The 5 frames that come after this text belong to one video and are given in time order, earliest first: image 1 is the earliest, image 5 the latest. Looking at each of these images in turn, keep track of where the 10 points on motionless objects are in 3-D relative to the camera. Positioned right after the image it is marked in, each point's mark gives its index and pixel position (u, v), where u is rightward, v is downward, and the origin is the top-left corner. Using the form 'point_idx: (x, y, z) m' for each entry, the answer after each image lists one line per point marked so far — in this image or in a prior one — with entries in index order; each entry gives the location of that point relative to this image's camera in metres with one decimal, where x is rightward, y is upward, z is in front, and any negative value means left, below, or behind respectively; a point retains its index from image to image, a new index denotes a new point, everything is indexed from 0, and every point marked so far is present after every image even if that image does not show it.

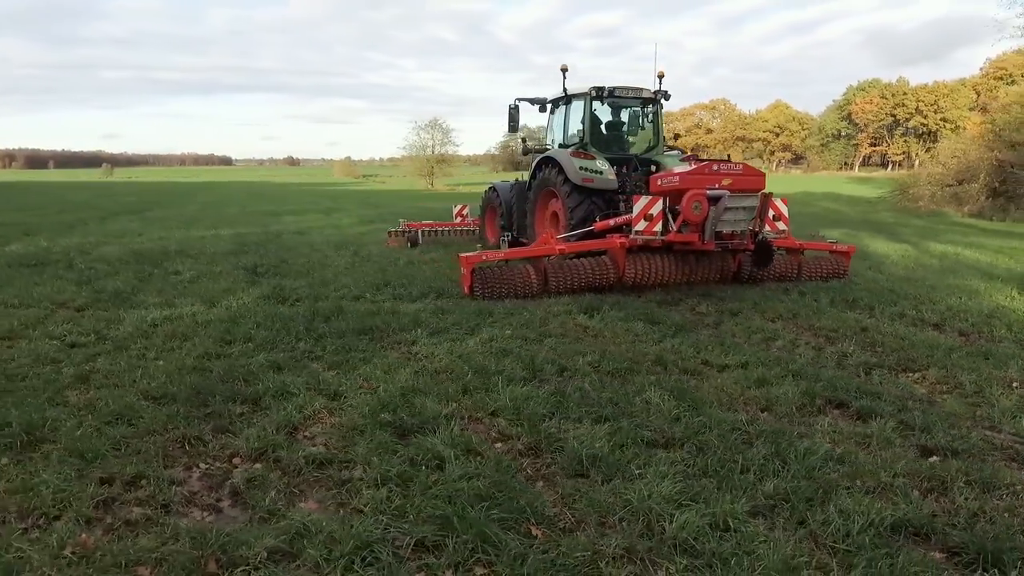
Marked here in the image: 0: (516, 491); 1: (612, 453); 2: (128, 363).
0: (0.0, -0.9, +2.6) m
1: (+0.5, -0.8, +3.0) m
2: (-2.8, -0.6, +4.5) m
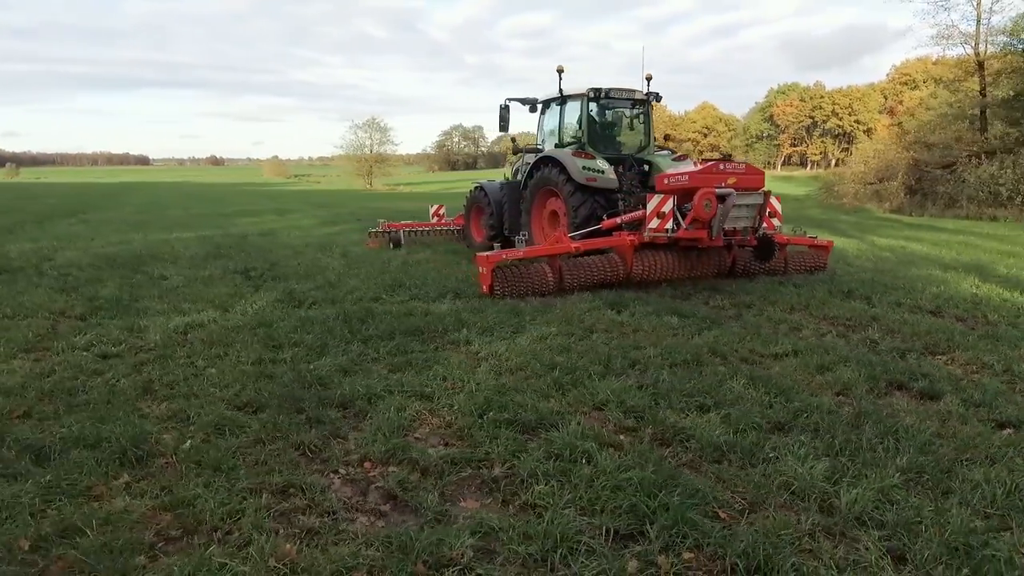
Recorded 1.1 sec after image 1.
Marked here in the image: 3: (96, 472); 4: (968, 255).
0: (+0.7, -0.8, +2.7) m
1: (+1.2, -0.8, +3.1) m
2: (-2.3, -0.6, +4.3) m
3: (-1.9, -0.8, +2.8) m
4: (+9.2, +0.7, +12.7) m
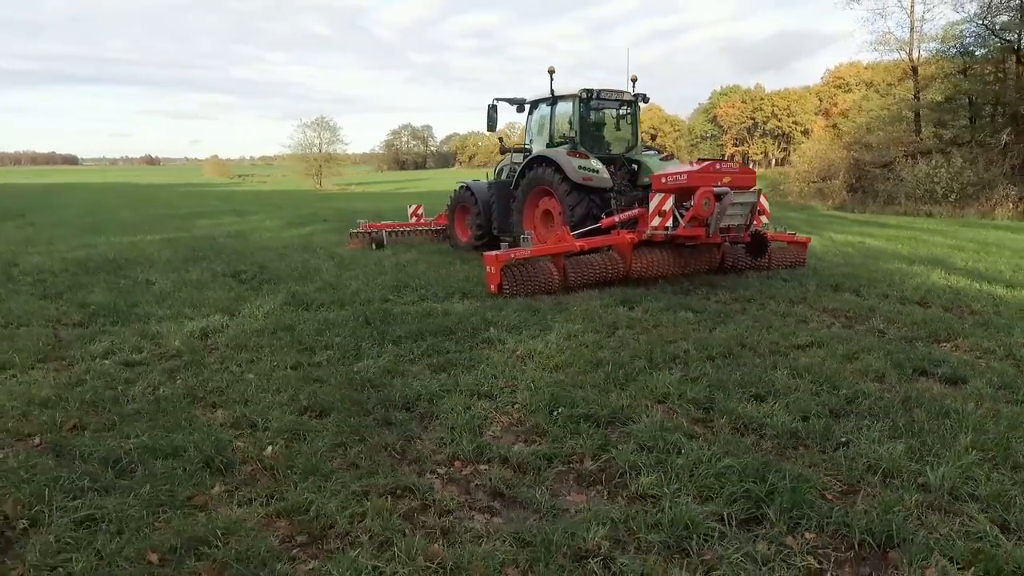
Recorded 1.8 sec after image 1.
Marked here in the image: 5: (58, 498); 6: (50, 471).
0: (+1.2, -0.8, +2.8) m
1: (+1.6, -0.7, +3.3) m
2: (-1.9, -0.6, +4.2) m
3: (-1.4, -0.9, +2.8) m
4: (+8.7, +0.9, +13.5) m
5: (-1.8, -0.9, +2.6) m
6: (-2.0, -0.8, +2.8) m
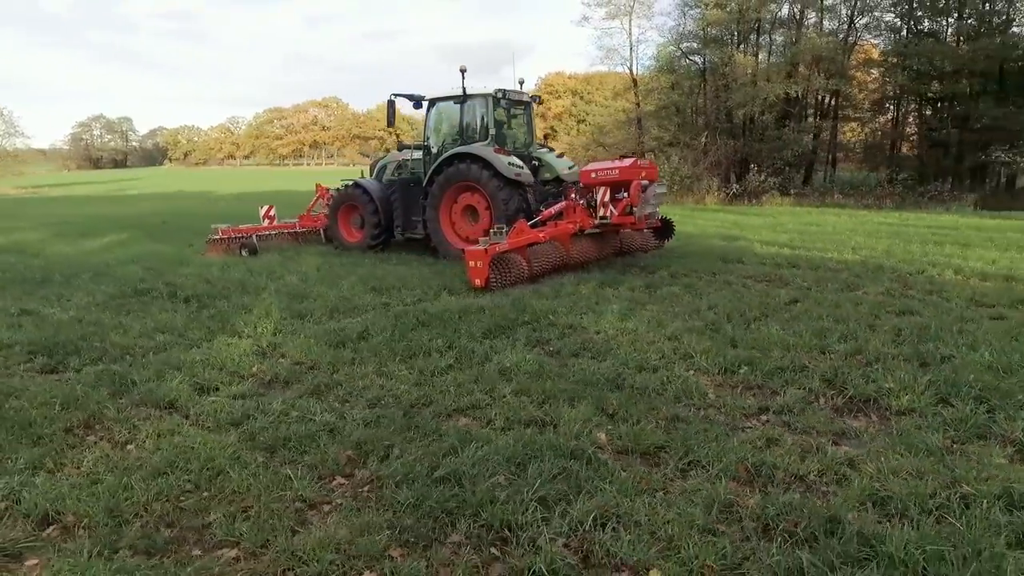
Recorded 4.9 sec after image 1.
0: (+2.7, -0.5, +3.9) m
1: (+2.9, -0.4, +4.5) m
2: (-0.7, -0.6, +3.9) m
3: (+0.4, -0.8, +2.8) m
4: (+5.1, +1.6, +16.7) m
5: (+0.1, -0.9, +2.4) m
6: (-0.2, -0.8, +2.5) m
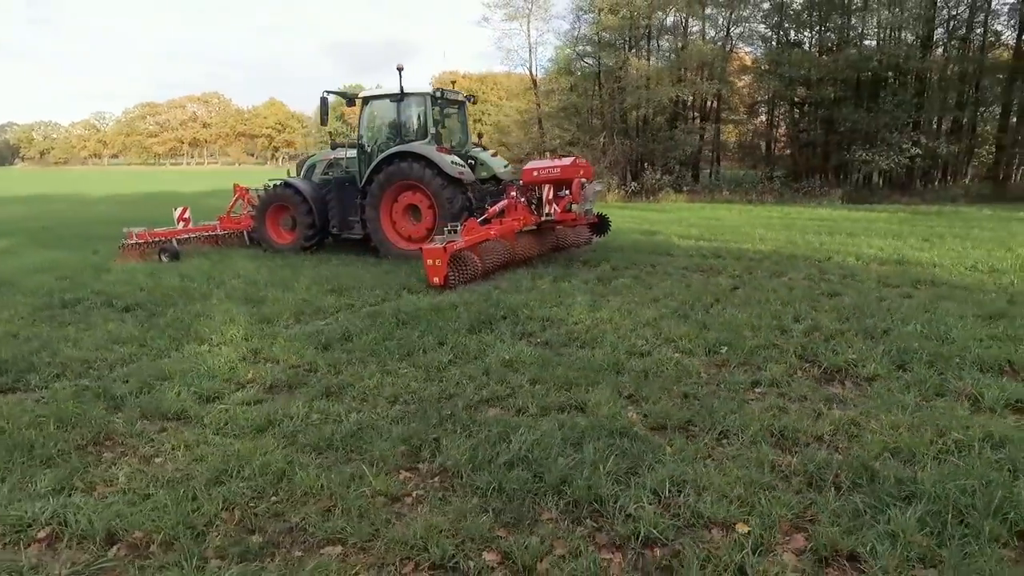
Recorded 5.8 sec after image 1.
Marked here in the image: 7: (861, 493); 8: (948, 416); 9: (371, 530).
0: (+2.8, -0.4, +4.5) m
1: (+2.8, -0.3, +5.1) m
2: (-0.6, -0.6, +3.9) m
3: (+0.7, -0.8, +3.0) m
4: (+2.9, +1.8, +17.5) m
5: (+0.4, -0.8, +2.6) m
6: (+0.1, -0.8, +2.7) m
7: (+1.4, -0.8, +2.6) m
8: (+2.3, -0.7, +3.3) m
9: (-0.5, -0.9, +2.3) m
